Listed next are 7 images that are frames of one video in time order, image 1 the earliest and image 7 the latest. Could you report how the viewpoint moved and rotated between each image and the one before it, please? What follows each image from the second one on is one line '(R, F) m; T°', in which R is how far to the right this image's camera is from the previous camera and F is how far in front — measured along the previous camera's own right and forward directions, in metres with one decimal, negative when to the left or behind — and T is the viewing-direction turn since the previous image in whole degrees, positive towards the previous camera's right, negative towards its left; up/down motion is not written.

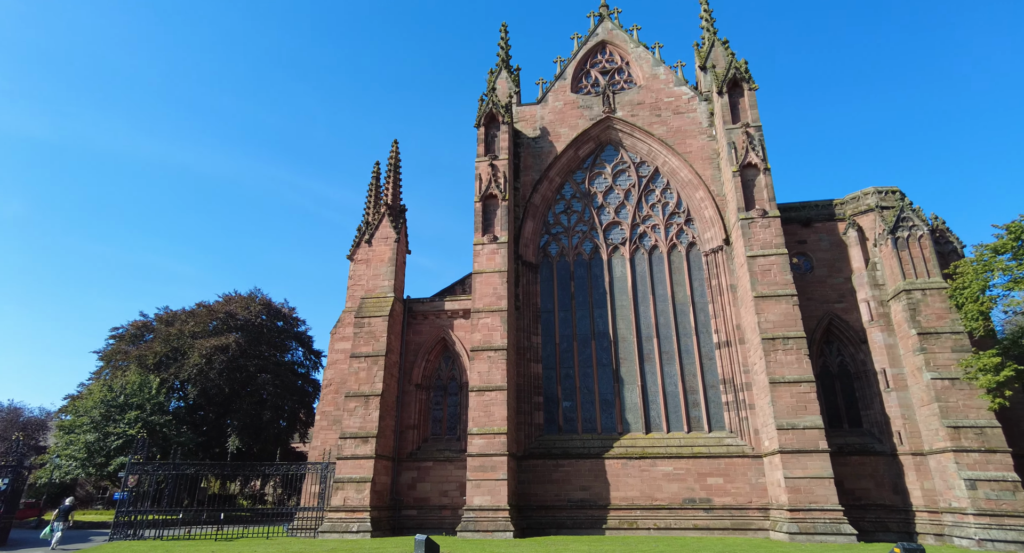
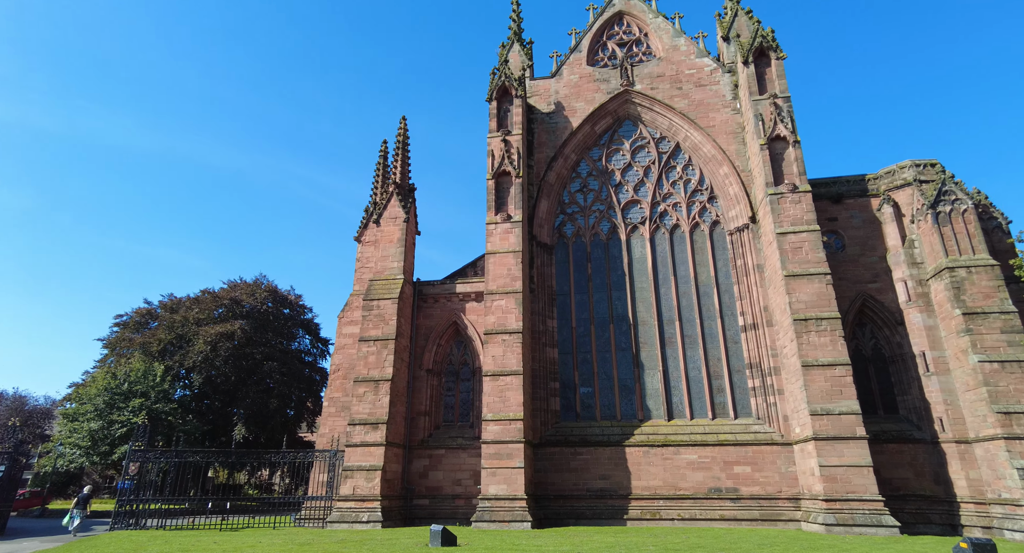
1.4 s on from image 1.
(-0.3, +0.9) m; -1°
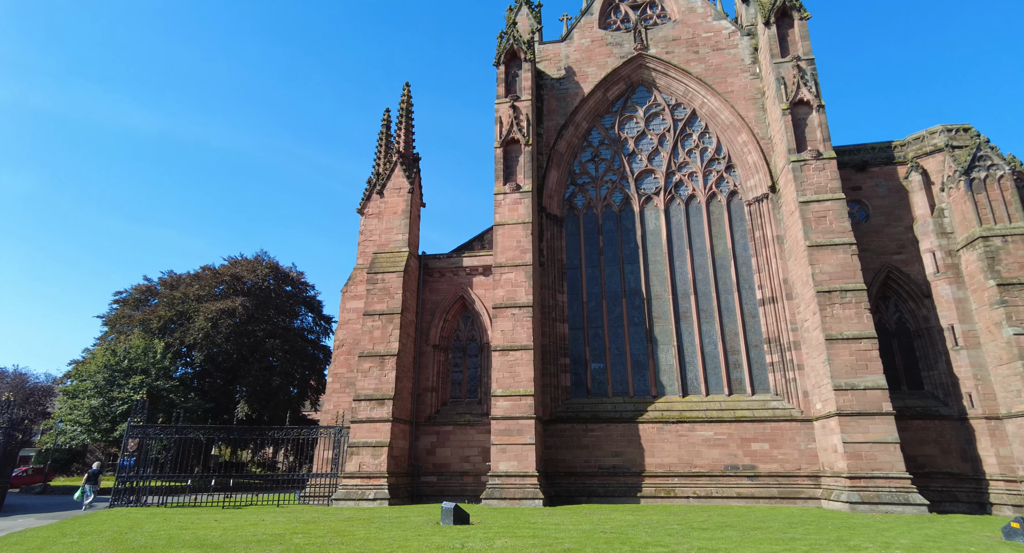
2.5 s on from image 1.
(-0.2, +0.7) m; 0°
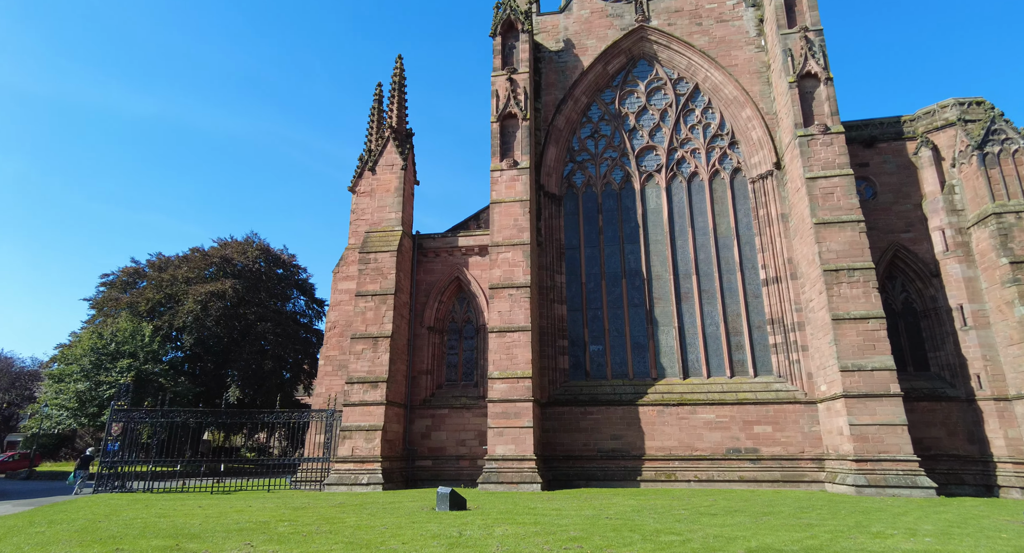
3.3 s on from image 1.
(-0.1, +0.5) m; 0°
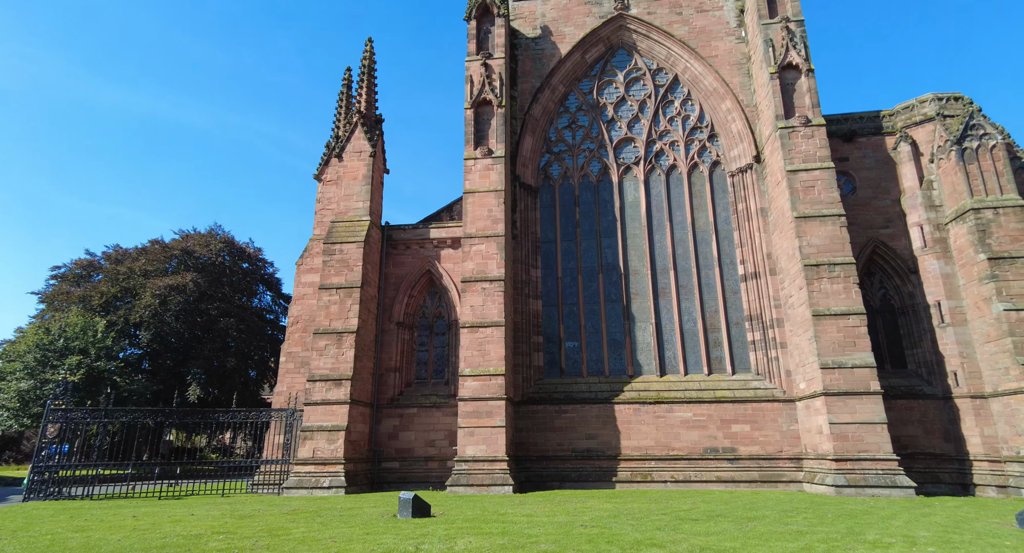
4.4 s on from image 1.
(+0.1, +0.6) m; +2°
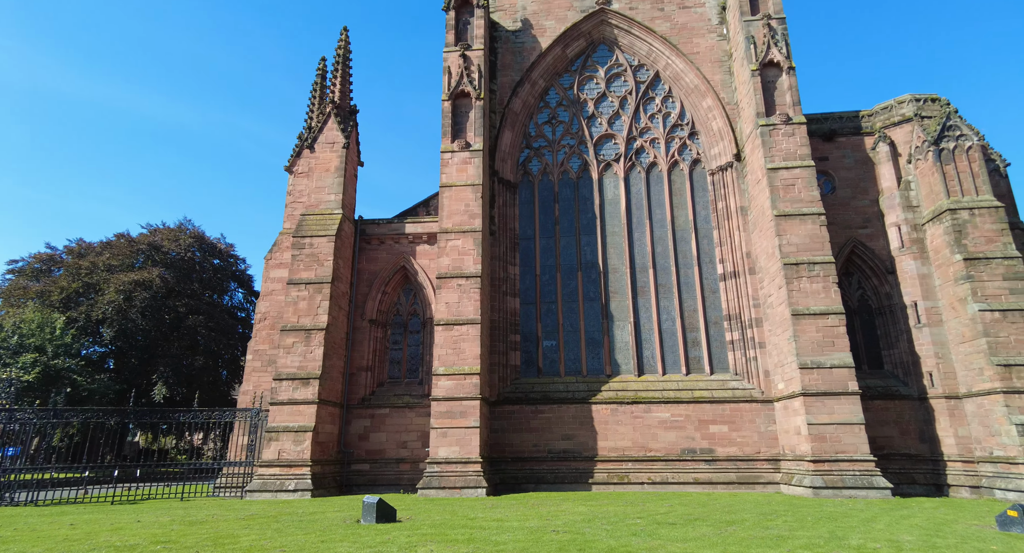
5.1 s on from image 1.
(+0.1, +0.4) m; +2°
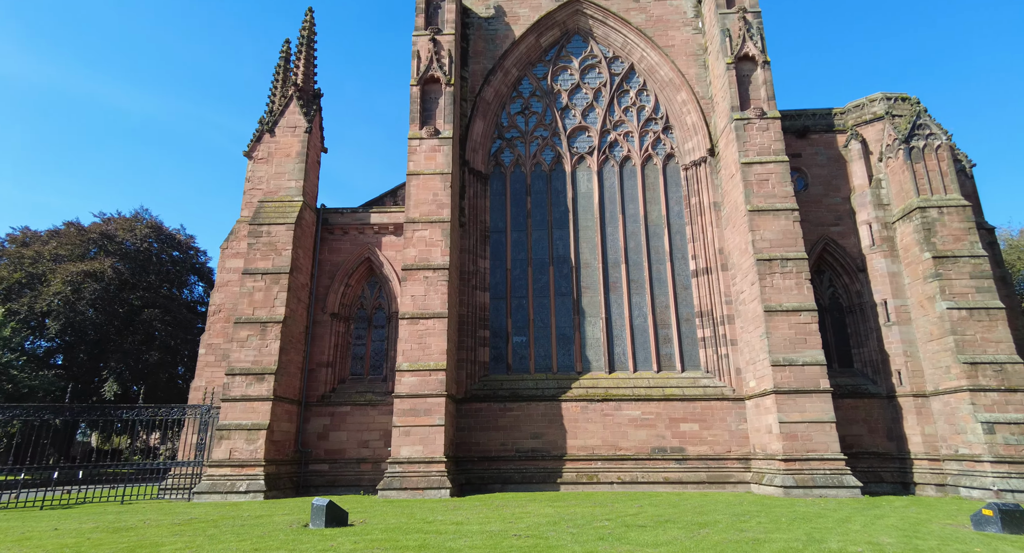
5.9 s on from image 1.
(+0.1, +0.5) m; +2°
